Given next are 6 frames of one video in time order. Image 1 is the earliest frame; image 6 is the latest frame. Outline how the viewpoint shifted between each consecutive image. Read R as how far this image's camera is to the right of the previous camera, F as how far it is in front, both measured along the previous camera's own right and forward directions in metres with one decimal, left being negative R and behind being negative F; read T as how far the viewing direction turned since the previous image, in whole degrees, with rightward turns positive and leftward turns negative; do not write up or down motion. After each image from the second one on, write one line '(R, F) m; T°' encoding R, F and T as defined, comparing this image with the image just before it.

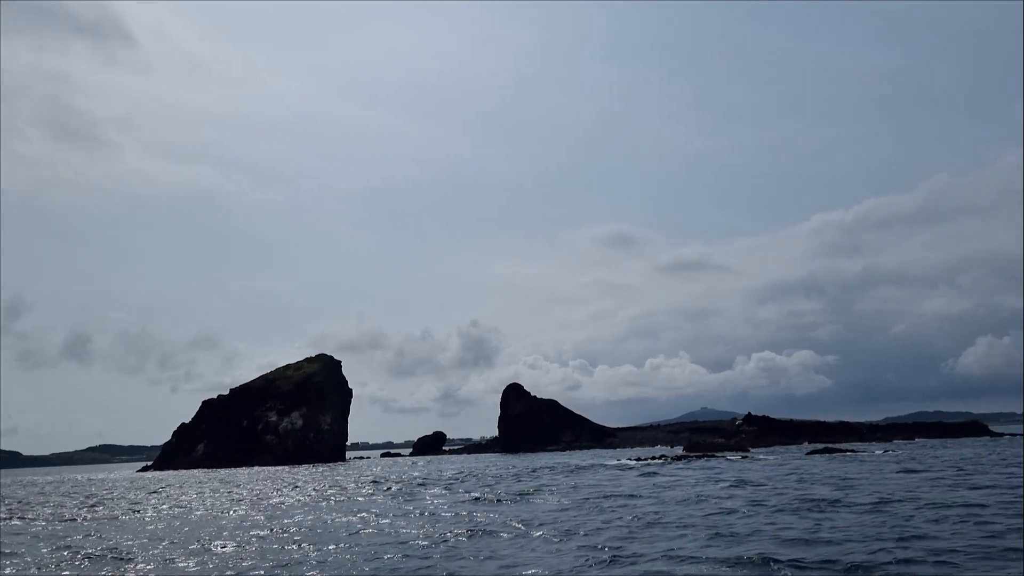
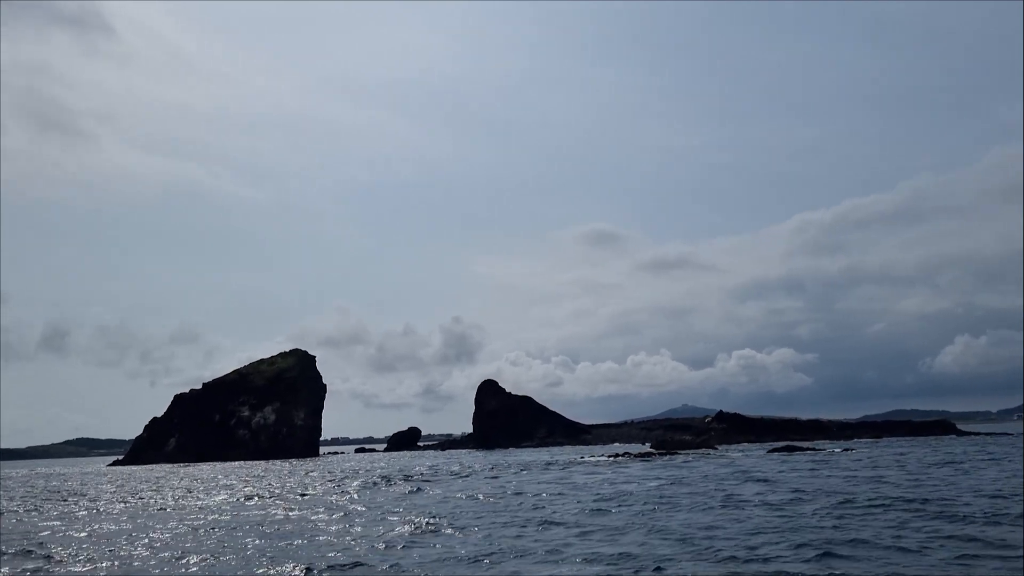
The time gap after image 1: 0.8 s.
(+1.7, -0.3) m; +1°
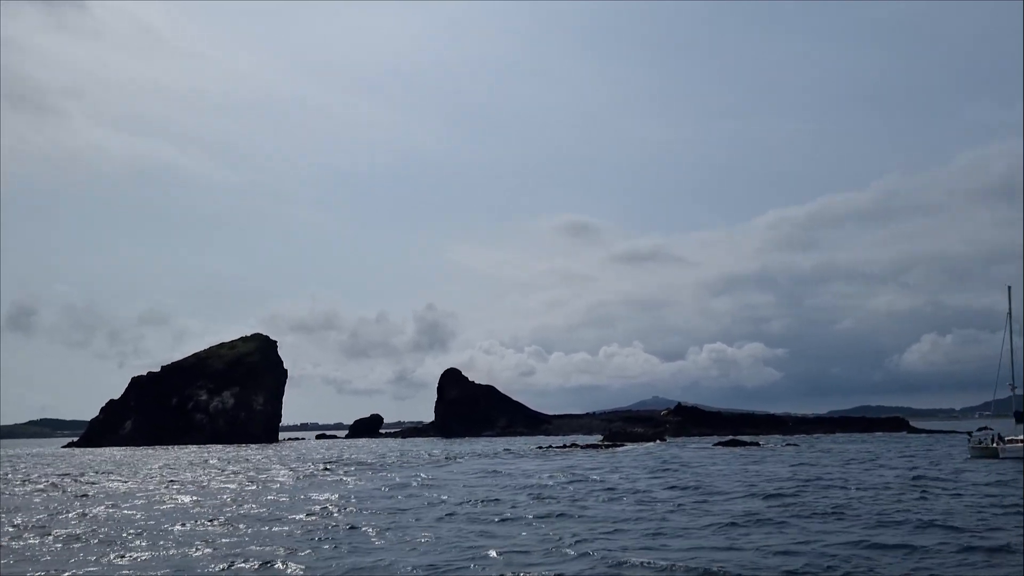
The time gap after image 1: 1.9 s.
(+2.4, -0.2) m; +2°
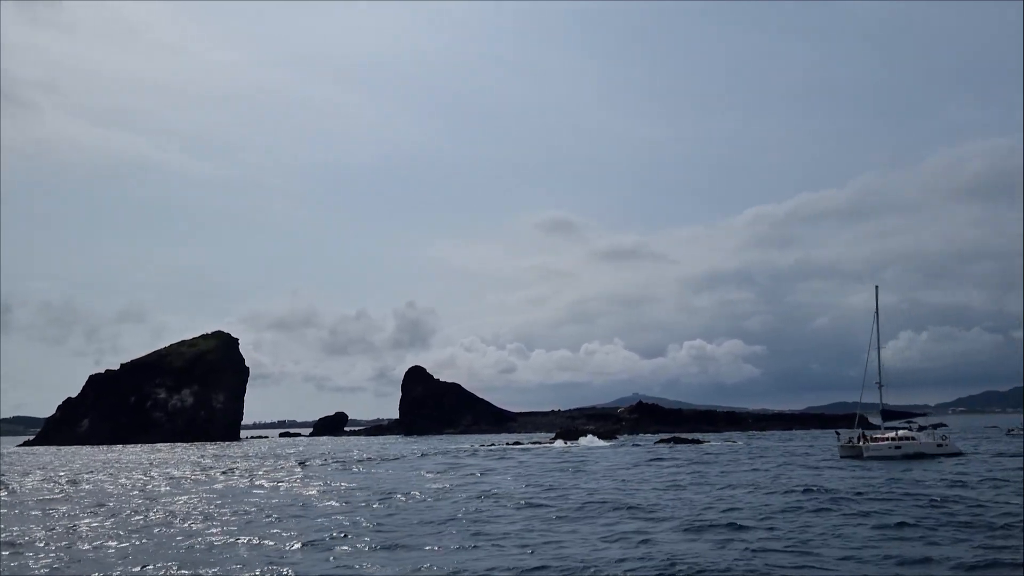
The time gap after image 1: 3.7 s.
(+3.9, 0.0) m; +1°
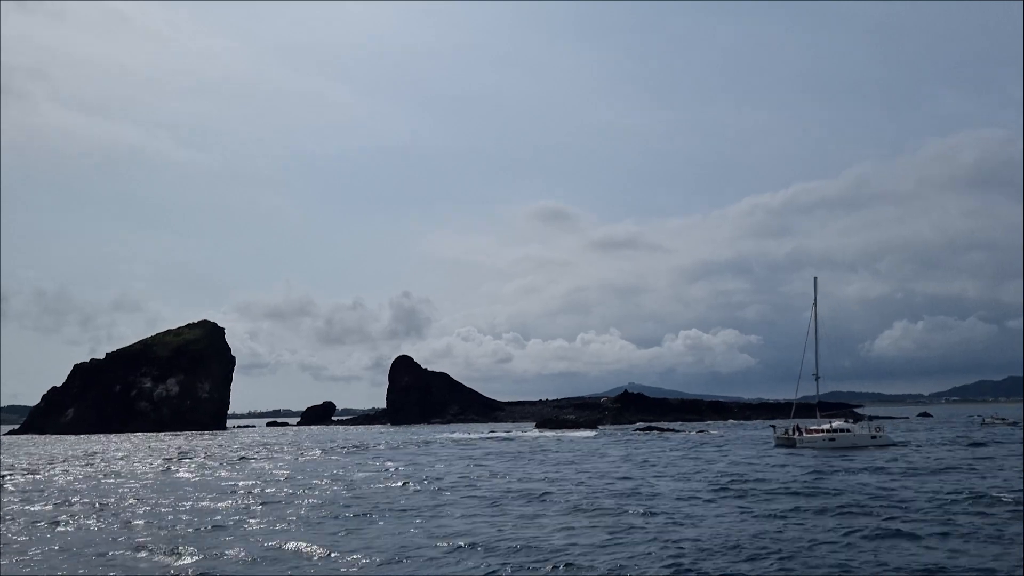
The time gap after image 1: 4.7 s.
(+2.1, +0.1) m; 0°
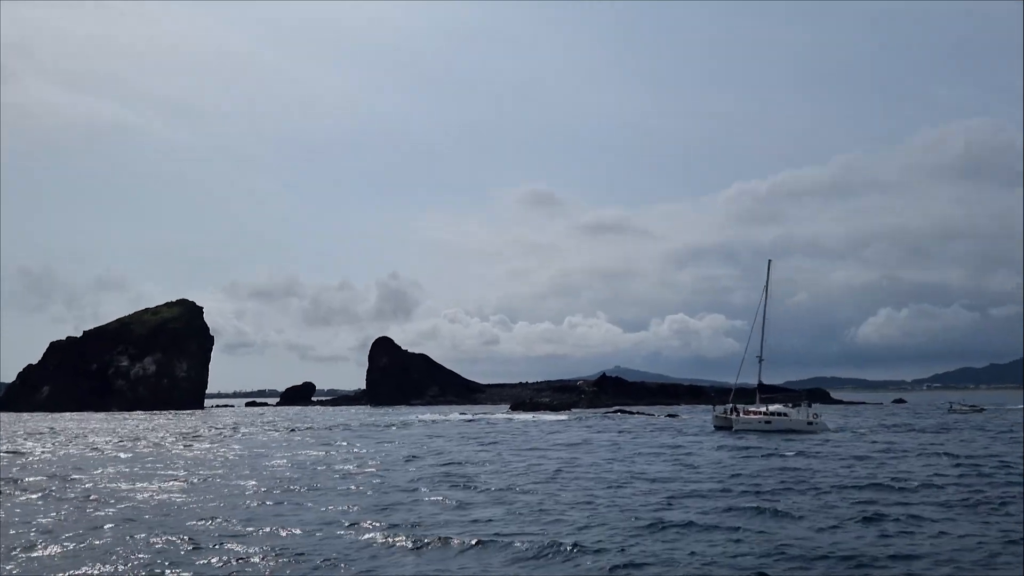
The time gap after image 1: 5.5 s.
(+1.6, +0.1) m; +1°
